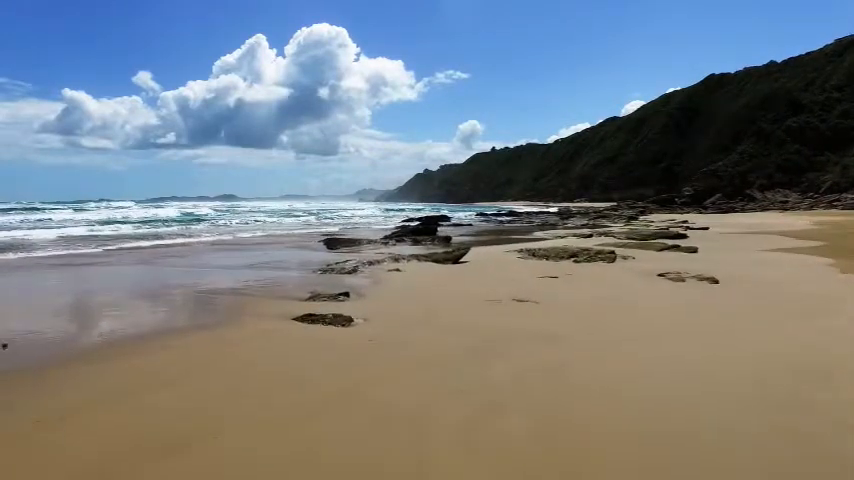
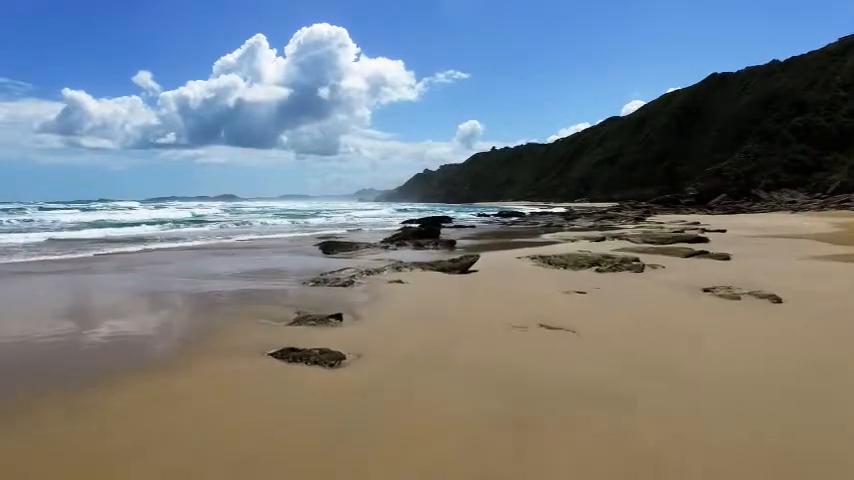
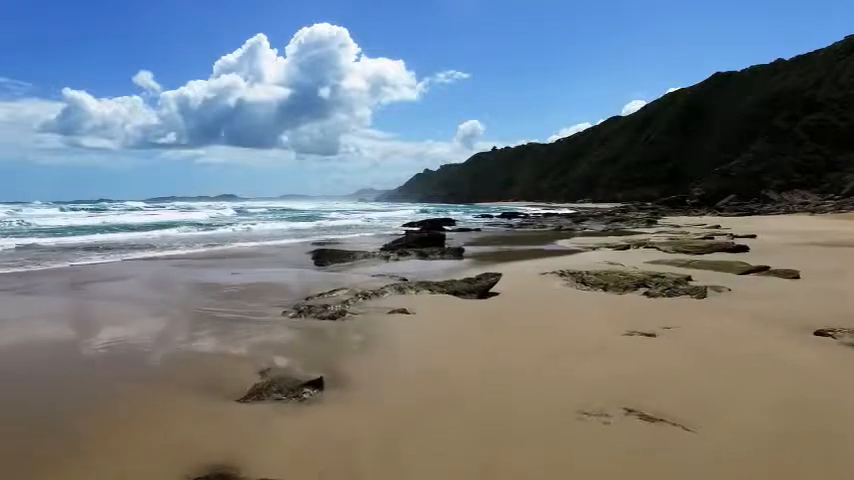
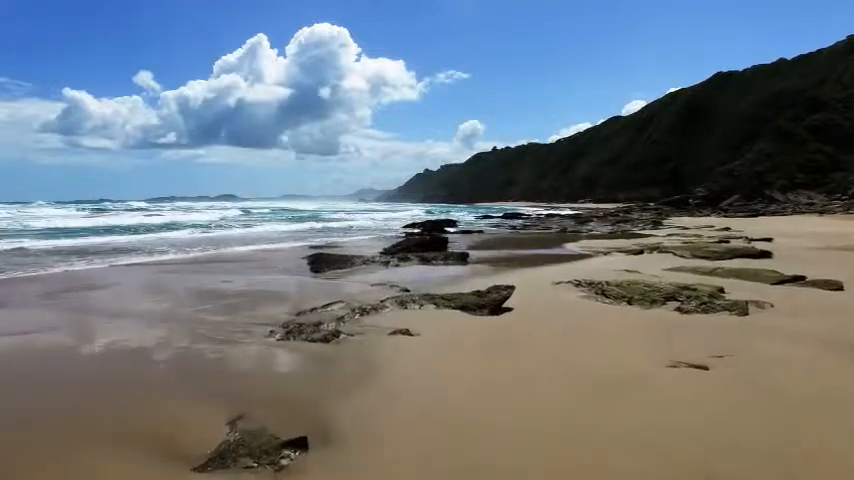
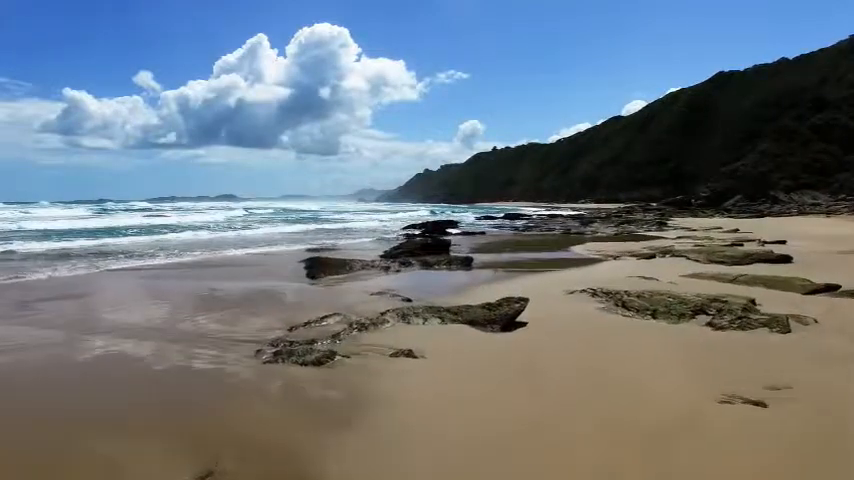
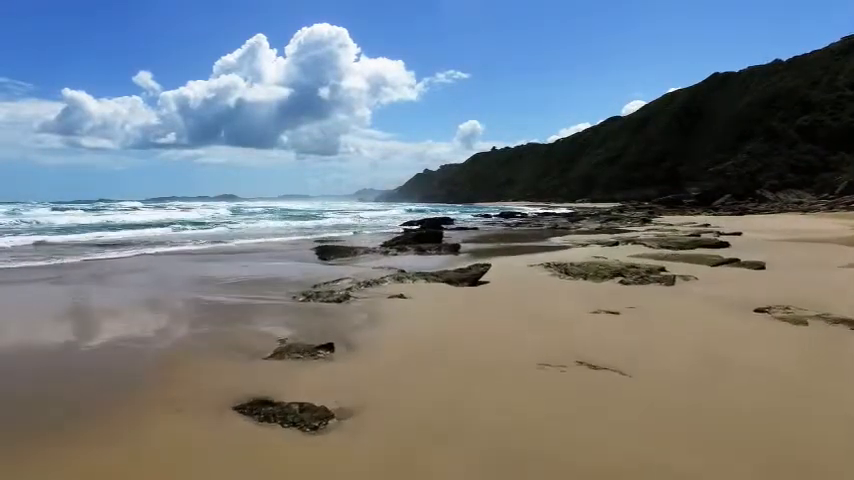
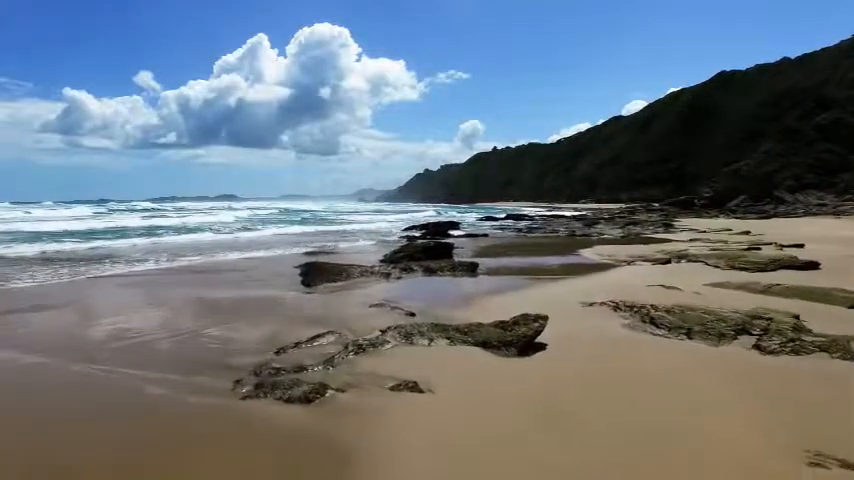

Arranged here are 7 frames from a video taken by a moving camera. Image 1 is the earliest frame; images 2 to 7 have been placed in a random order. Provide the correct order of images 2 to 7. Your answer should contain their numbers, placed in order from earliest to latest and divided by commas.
2, 6, 3, 4, 5, 7
